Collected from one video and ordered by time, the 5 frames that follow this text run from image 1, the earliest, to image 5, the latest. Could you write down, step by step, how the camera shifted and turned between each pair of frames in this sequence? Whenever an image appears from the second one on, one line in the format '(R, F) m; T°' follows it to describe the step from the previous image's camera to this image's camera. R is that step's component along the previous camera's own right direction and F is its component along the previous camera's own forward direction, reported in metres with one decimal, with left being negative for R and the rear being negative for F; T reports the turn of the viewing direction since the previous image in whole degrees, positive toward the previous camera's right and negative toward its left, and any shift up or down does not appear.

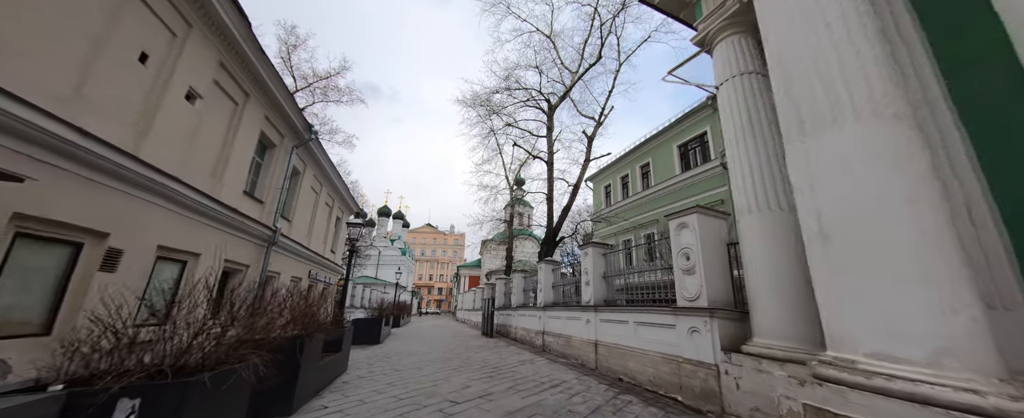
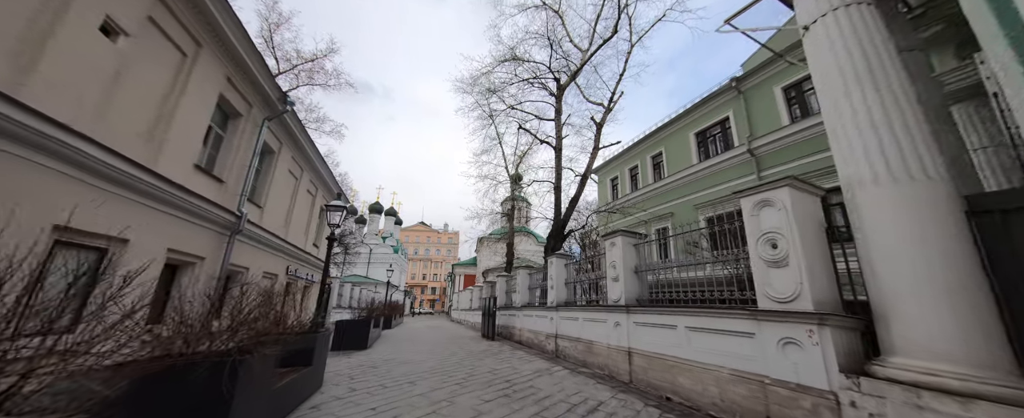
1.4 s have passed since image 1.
(-0.4, +1.2) m; +1°
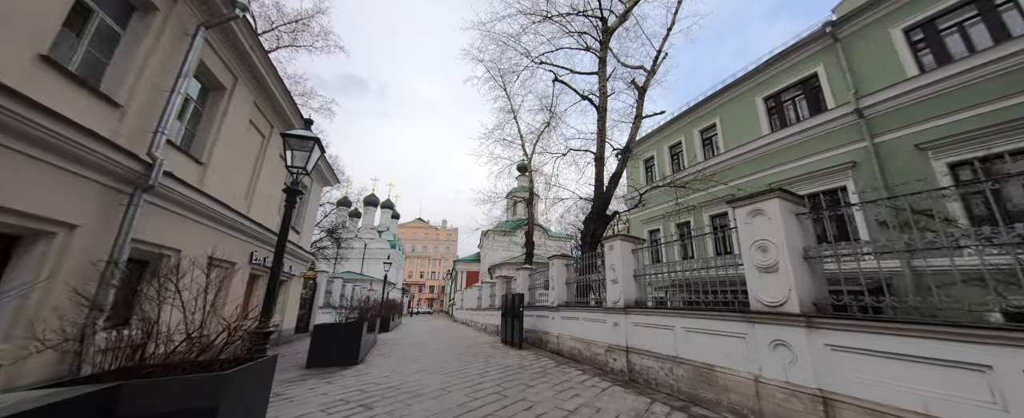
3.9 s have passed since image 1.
(-1.0, +2.4) m; +1°
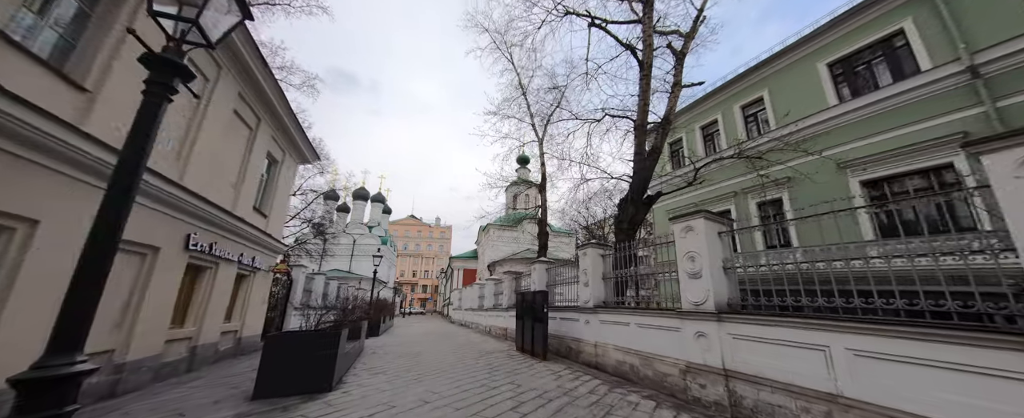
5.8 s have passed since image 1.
(-0.6, +1.8) m; +1°
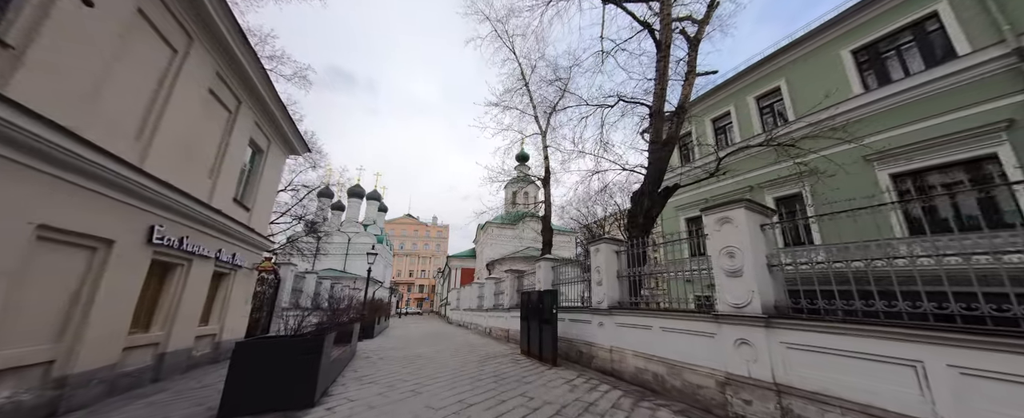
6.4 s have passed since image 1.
(-0.2, +0.6) m; +1°
